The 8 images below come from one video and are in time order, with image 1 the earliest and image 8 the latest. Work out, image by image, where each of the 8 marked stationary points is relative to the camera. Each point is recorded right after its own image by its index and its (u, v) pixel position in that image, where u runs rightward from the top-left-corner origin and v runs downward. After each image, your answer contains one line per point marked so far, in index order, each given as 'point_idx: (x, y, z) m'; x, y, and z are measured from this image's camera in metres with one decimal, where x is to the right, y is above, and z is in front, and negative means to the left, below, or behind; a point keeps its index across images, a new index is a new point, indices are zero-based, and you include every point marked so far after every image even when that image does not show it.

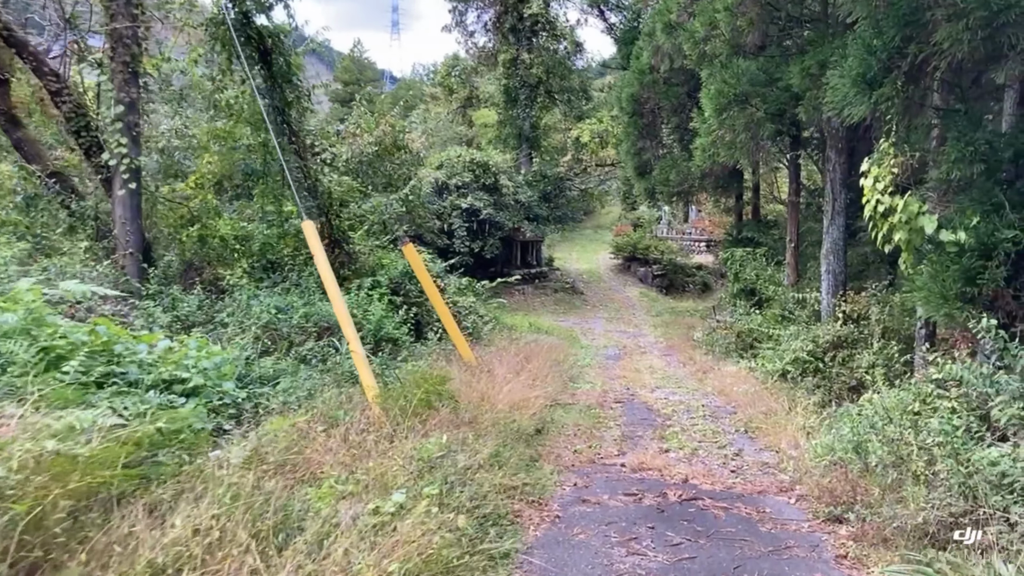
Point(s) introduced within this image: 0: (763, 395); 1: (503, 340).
0: (+1.9, -0.8, +6.2) m
1: (-0.1, -0.5, +8.4) m
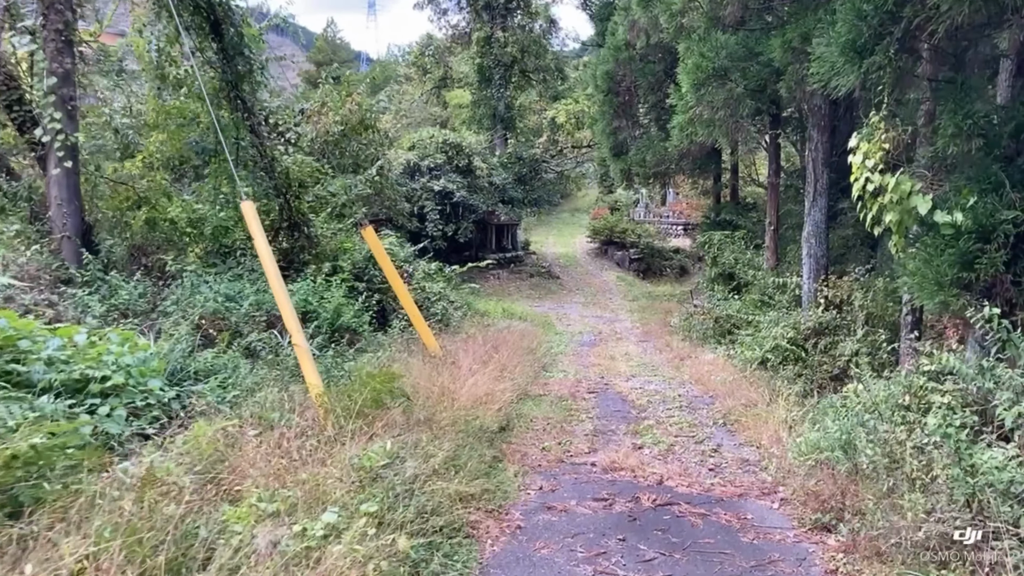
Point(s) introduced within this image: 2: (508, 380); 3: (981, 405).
0: (+1.6, -0.7, +5.9) m
1: (-0.4, -0.4, +8.1) m
2: (0.0, -0.6, +5.4) m
3: (+1.8, -0.4, +3.1) m
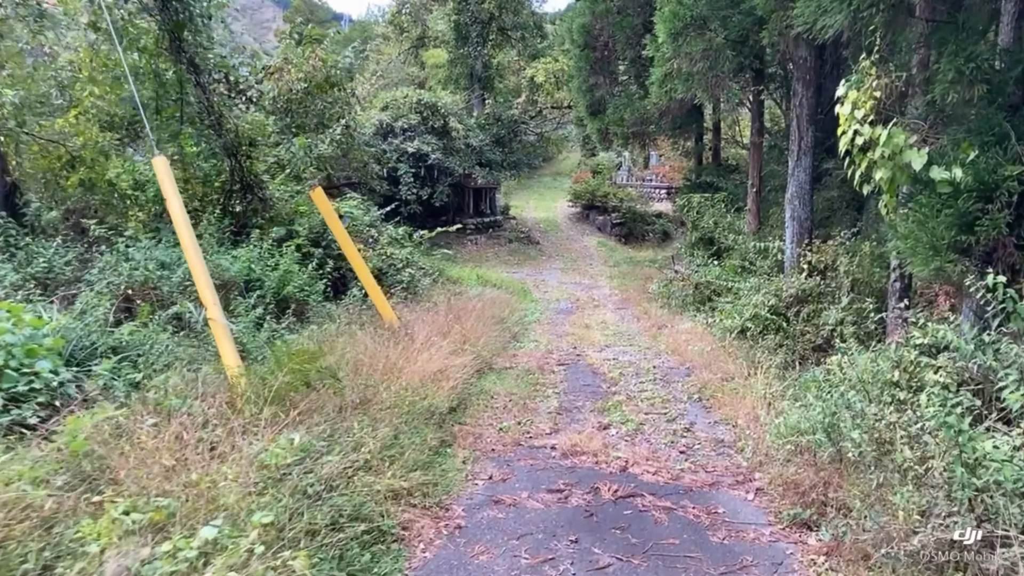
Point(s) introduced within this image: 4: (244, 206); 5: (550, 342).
0: (+1.4, -0.5, +5.6) m
1: (-0.7, -0.1, +7.7) m
2: (-0.3, -0.4, +5.0) m
3: (+1.6, -0.3, +2.8) m
4: (-2.2, +0.7, +6.8) m
5: (+0.3, -0.5, +7.3) m
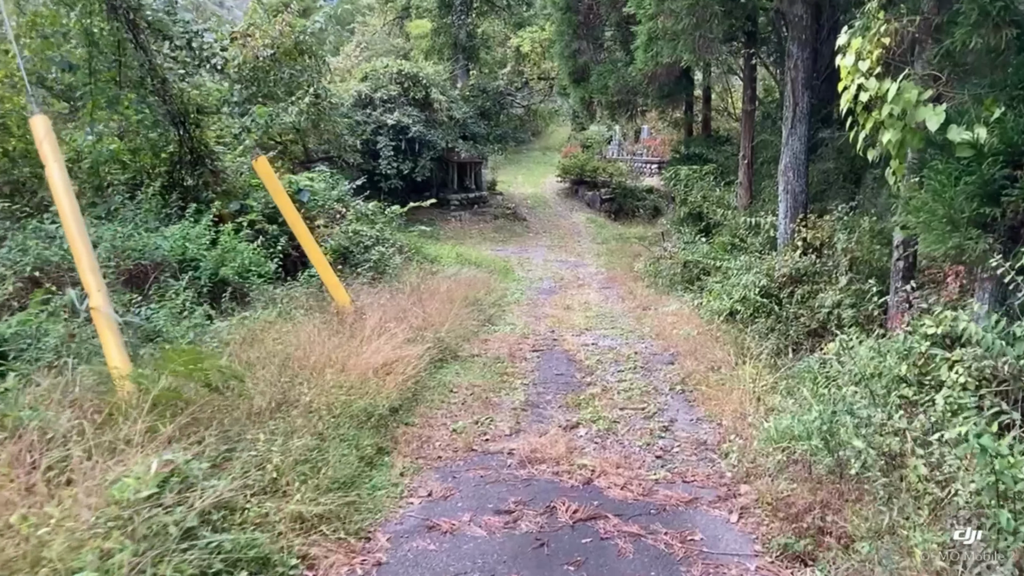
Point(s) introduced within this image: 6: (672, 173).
0: (+1.2, -0.4, +5.1) m
1: (-0.9, +0.1, +7.2) m
2: (-0.5, -0.3, +4.6) m
3: (+1.4, -0.3, +2.3) m
4: (-2.4, +0.8, +6.3) m
5: (+0.1, -0.3, +6.8) m
6: (+1.7, +1.2, +8.8) m
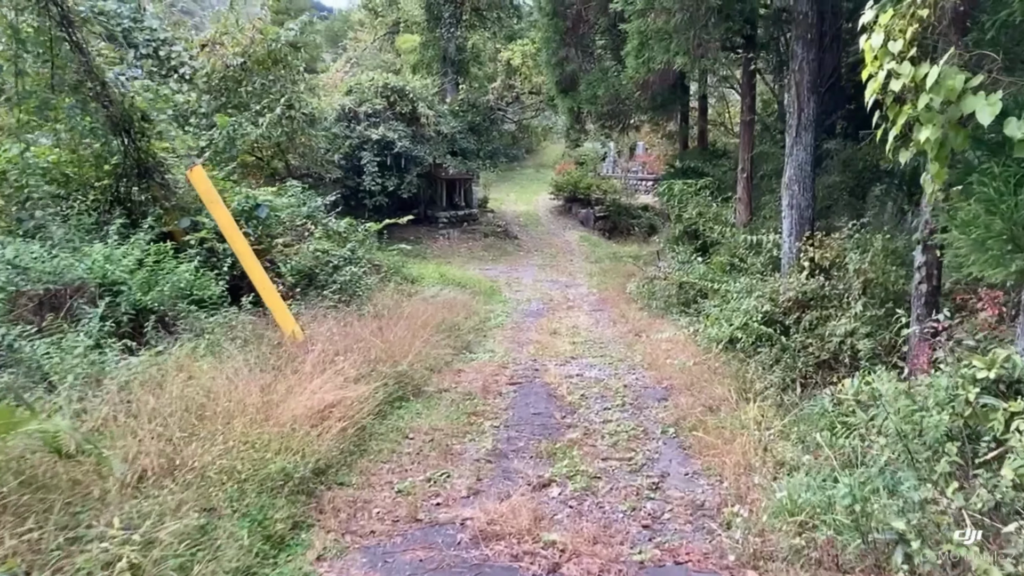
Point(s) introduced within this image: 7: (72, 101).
0: (+1.0, -0.5, +4.5) m
1: (-1.0, -0.1, +6.6) m
2: (-0.6, -0.4, +4.0) m
3: (+1.2, -0.4, +1.8) m
4: (-2.5, +0.7, +5.7) m
5: (0.0, -0.5, +6.2) m
6: (+1.5, +1.0, +8.3) m
7: (-2.8, +1.2, +5.2) m
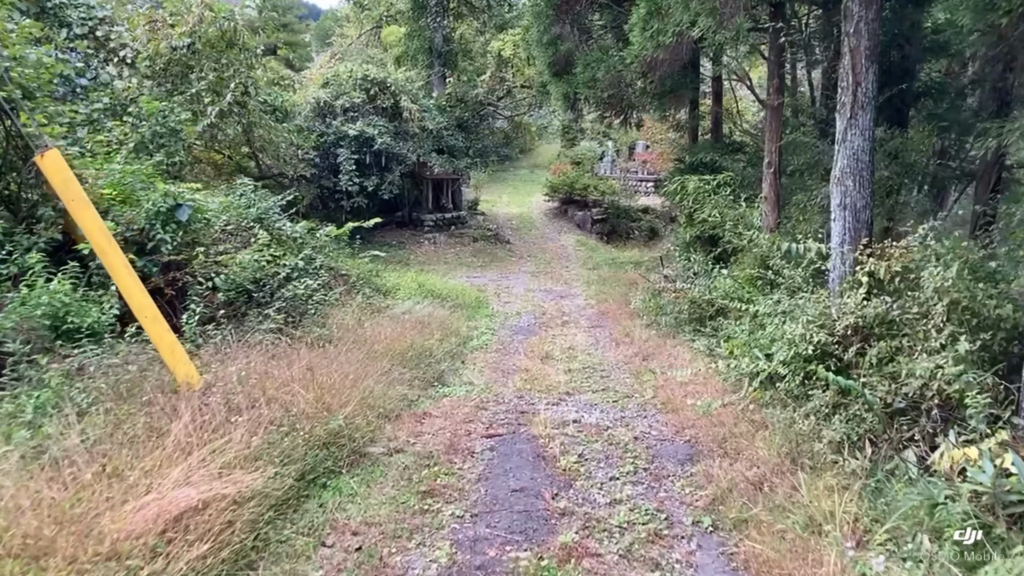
0: (+0.9, -0.6, +3.4) m
1: (-1.1, -0.2, +5.5) m
2: (-0.7, -0.5, +2.8) m
3: (+1.2, -0.5, +0.6) m
4: (-2.7, +0.5, +4.6) m
5: (-0.1, -0.6, +5.1) m
6: (+1.4, +0.9, +7.2) m
7: (-2.9, +1.1, +4.1) m
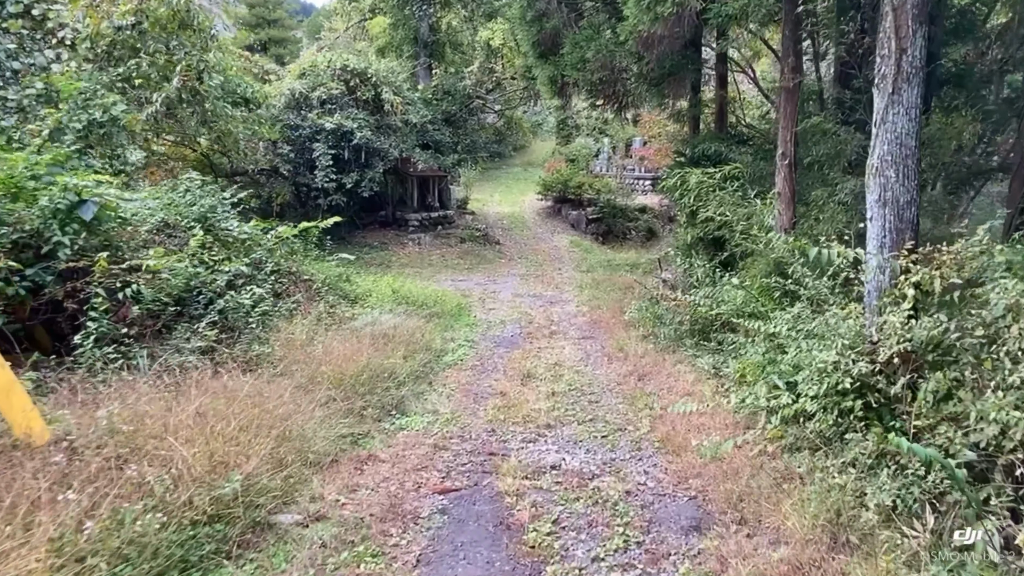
0: (+0.8, -0.7, +2.6) m
1: (-1.3, -0.3, +4.7) m
2: (-0.9, -0.6, +2.1) m
3: (+1.0, -0.5, -0.1) m
4: (-2.8, +0.5, +3.8) m
5: (-0.3, -0.7, +4.3) m
6: (+1.3, +0.8, +6.4) m
7: (-3.0, +1.0, +3.3) m
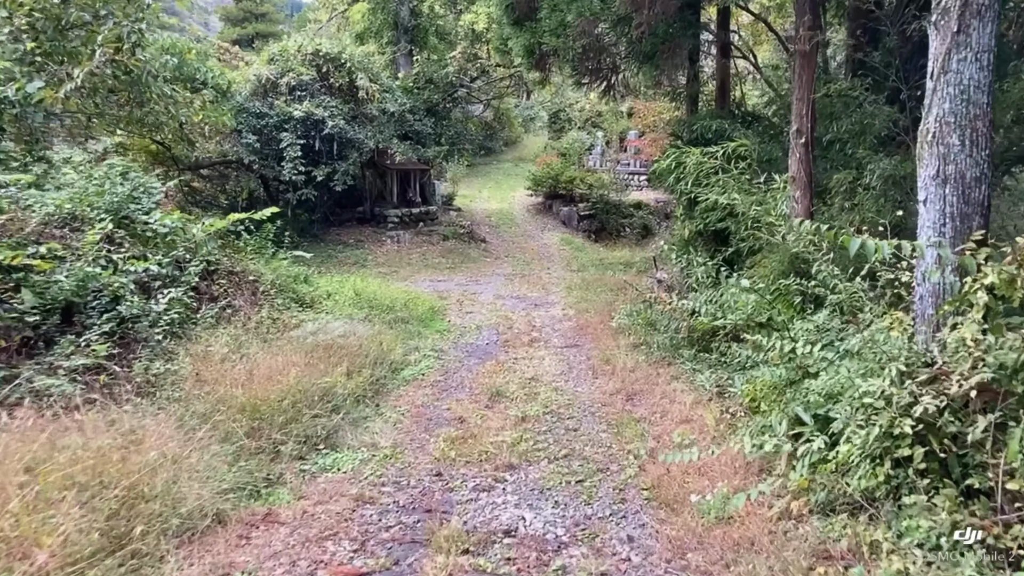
0: (+0.6, -0.7, +1.8) m
1: (-1.5, -0.3, +3.9) m
2: (-1.0, -0.6, +1.2) m
3: (+0.8, -0.5, -1.0) m
4: (-3.0, +0.5, +3.0) m
5: (-0.5, -0.7, +3.5) m
6: (+1.1, +0.8, +5.6) m
7: (-3.2, +1.0, +2.5) m
